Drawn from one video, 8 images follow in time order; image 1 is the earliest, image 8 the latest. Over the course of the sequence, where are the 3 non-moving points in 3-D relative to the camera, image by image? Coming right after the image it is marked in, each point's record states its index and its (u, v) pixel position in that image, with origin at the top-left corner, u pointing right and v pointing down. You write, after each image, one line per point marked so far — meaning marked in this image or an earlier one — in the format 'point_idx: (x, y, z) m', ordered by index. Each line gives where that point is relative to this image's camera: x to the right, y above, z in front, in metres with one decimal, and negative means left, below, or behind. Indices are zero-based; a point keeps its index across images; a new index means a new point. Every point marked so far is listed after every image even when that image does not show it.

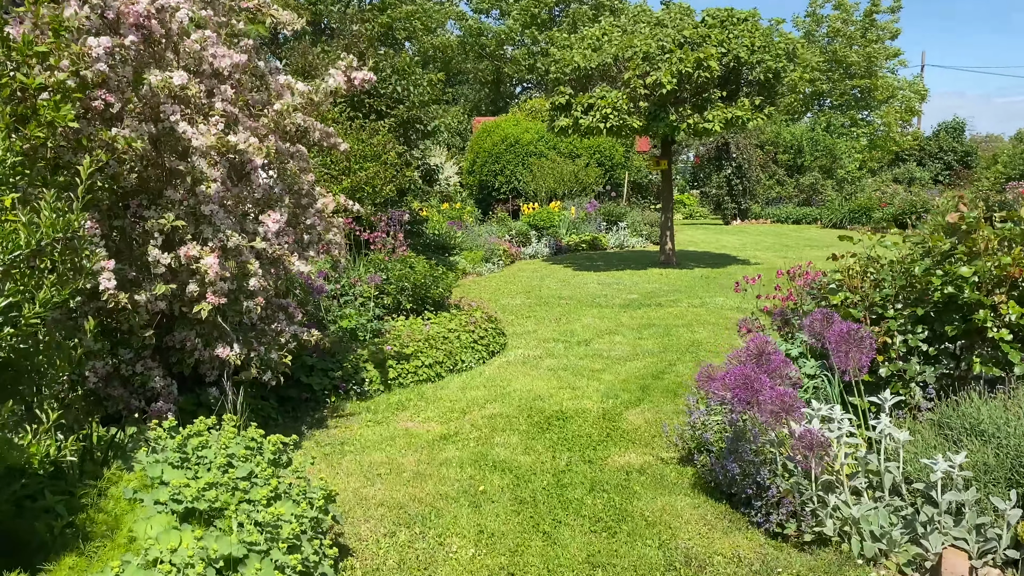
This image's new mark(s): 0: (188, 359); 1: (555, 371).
0: (-1.5, -0.3, +4.1) m
1: (+0.3, -0.5, +5.6) m
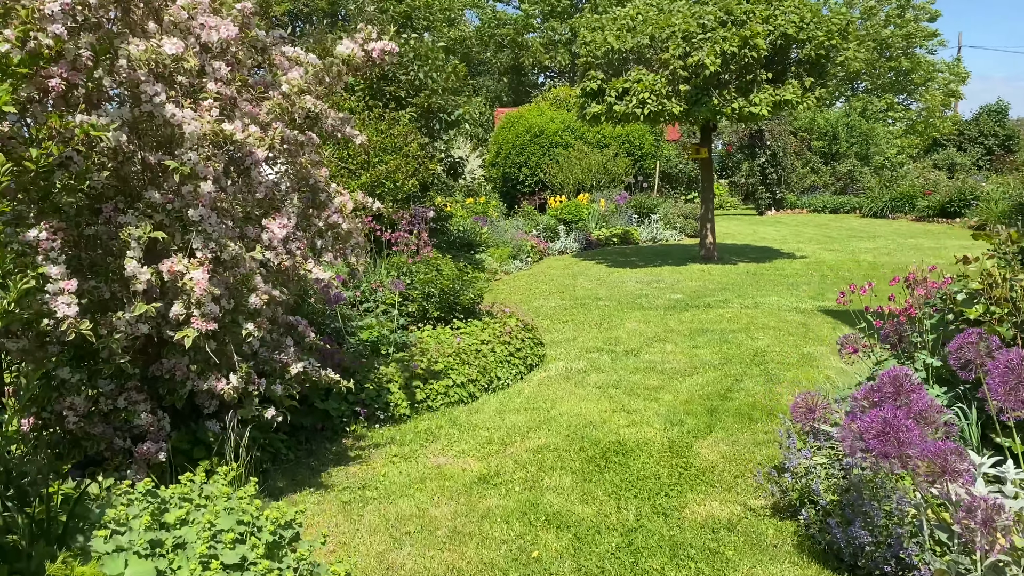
0: (-1.3, -0.4, +3.4) m
1: (+0.5, -0.6, +4.9) m
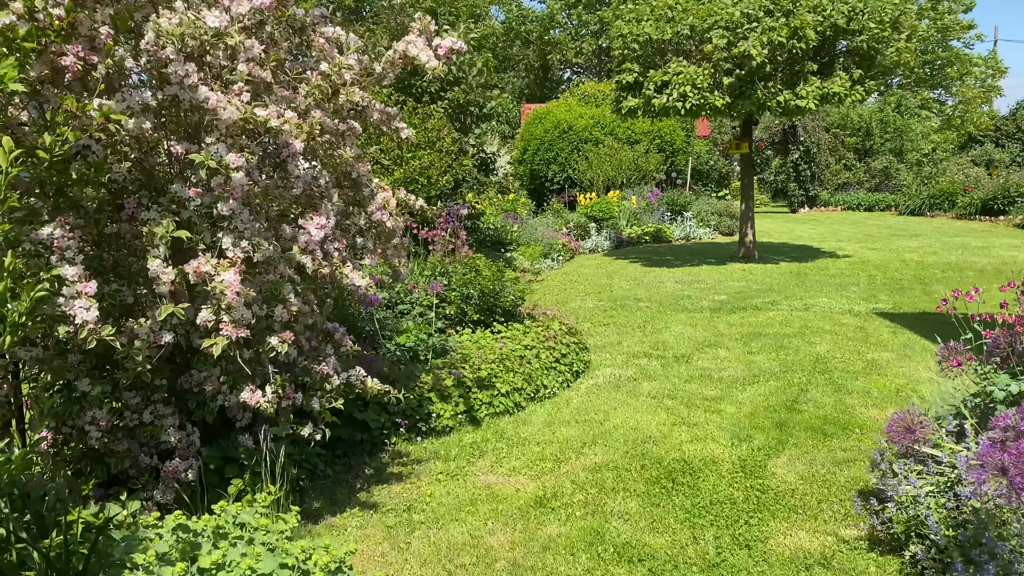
0: (-1.1, -0.4, +3.1) m
1: (+0.8, -0.6, +4.6) m
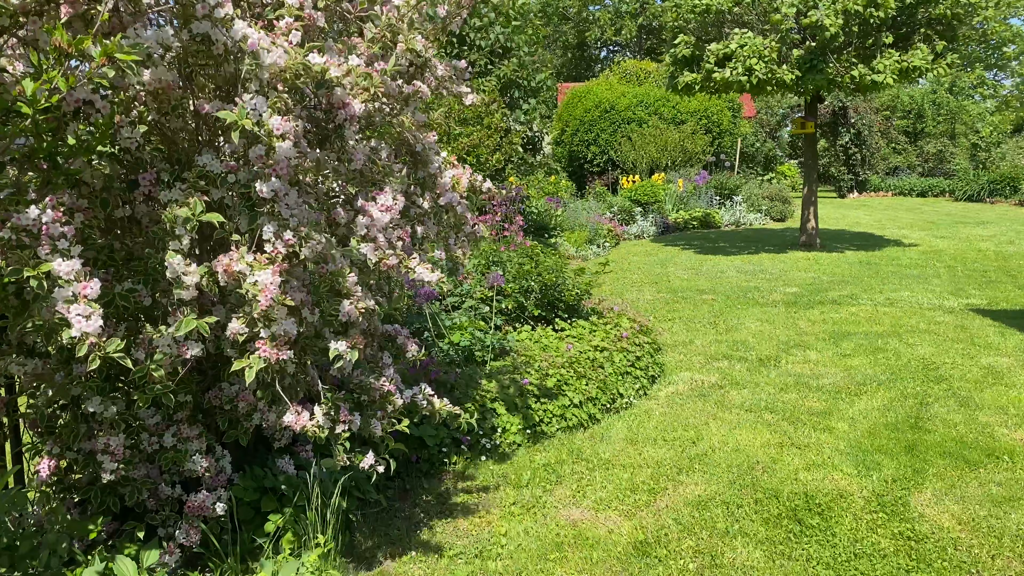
0: (-0.8, -0.4, +2.6) m
1: (+1.1, -0.6, +4.0) m
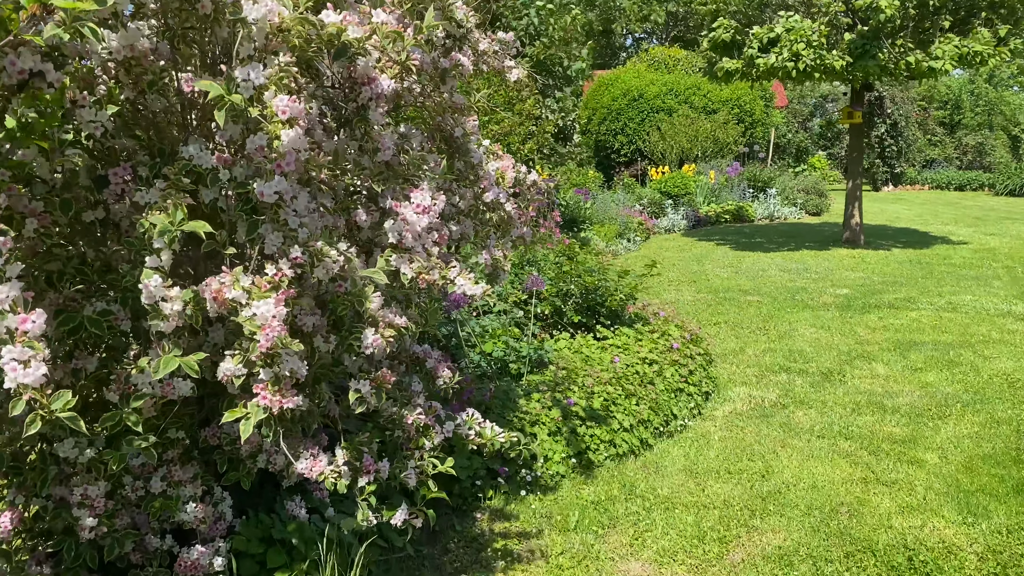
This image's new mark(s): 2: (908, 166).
0: (-0.7, -0.5, +2.1) m
1: (+1.3, -0.6, +3.5) m
2: (+8.6, +2.7, +18.8) m
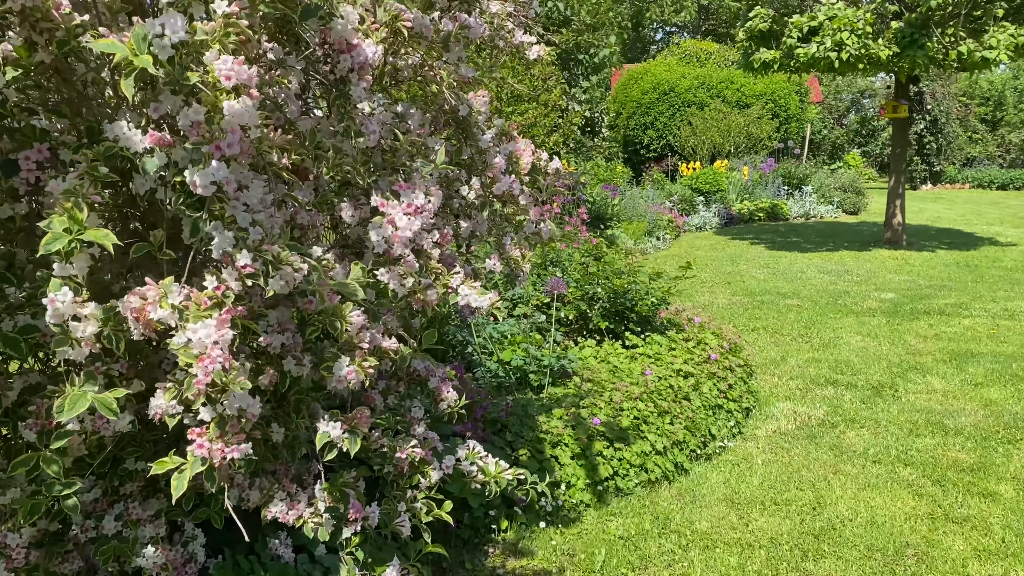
0: (-0.6, -0.5, +1.8) m
1: (+1.4, -0.6, +3.2) m
2: (+9.2, +2.6, +18.2) m
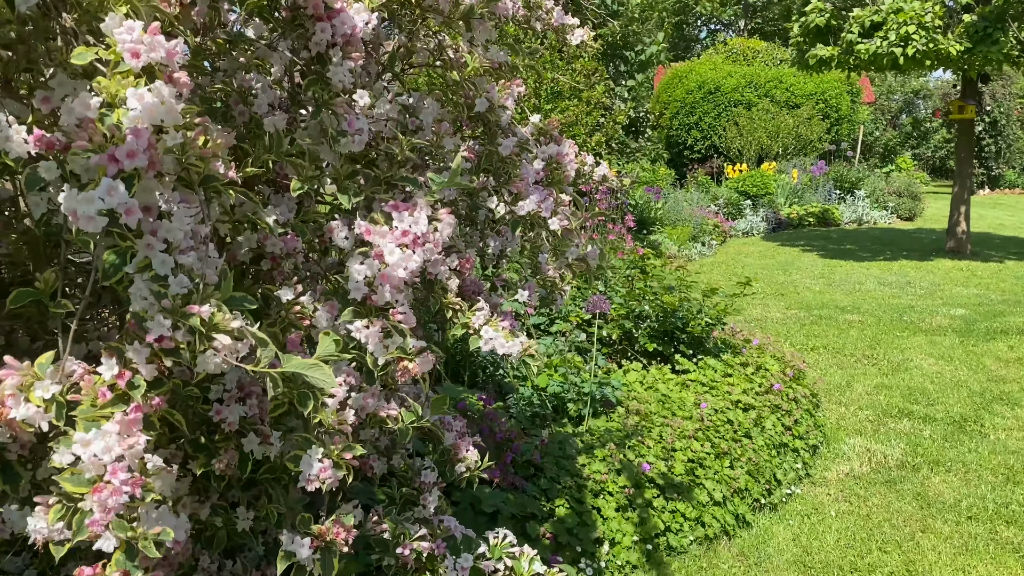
0: (-0.6, -0.5, +1.5) m
1: (+1.5, -0.7, +2.7) m
2: (+10.0, +2.4, +17.4) m
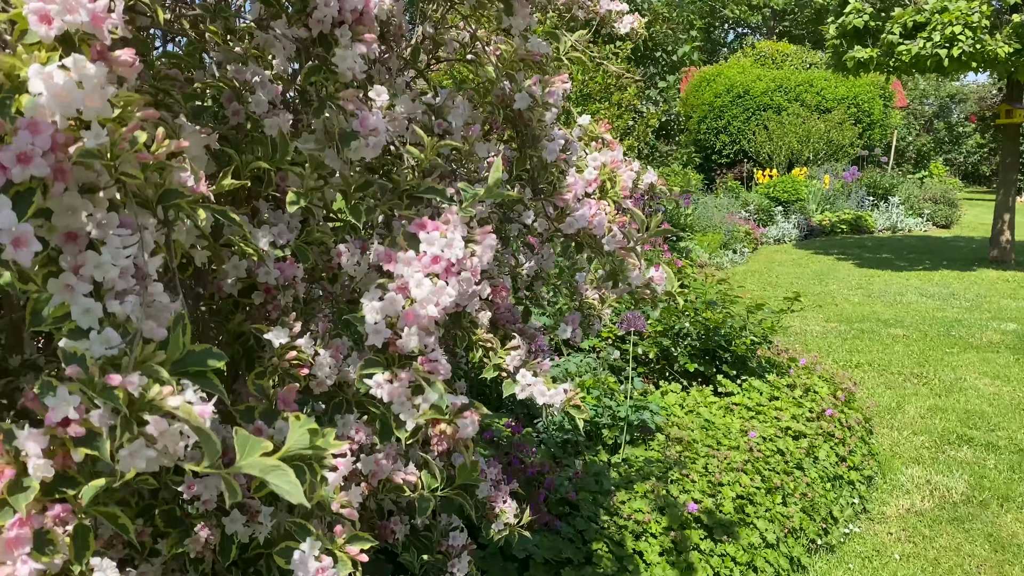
0: (-0.5, -0.6, +1.2) m
1: (+1.6, -0.8, +2.4) m
2: (+10.4, +2.3, +16.9) m
